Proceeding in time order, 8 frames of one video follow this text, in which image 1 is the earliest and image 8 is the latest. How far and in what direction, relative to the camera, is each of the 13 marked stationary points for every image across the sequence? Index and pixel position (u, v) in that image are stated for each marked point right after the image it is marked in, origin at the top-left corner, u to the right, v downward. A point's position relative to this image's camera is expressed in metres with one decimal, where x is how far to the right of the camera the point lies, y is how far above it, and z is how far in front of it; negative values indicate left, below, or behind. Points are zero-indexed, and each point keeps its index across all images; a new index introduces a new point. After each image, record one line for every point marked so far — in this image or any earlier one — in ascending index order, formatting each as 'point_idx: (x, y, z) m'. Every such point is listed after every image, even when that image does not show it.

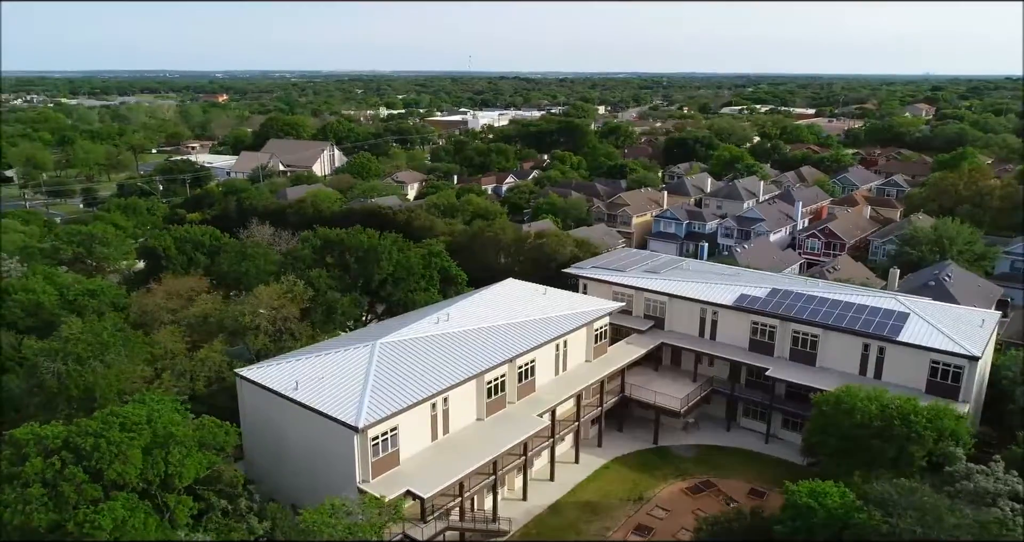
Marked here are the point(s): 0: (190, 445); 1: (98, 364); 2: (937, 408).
0: (-7.2, -3.9, +16.1) m
1: (-11.9, -2.6, +20.3) m
2: (+10.6, -3.5, +18.3) m
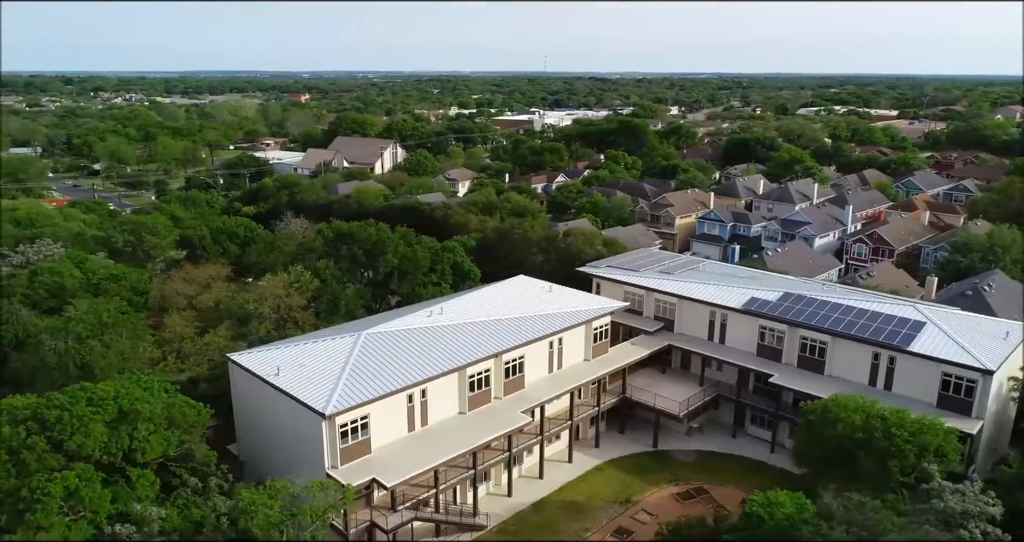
0: (-8.3, -3.5, +16.8) m
1: (-12.5, -2.1, +21.4) m
2: (+9.7, -3.6, +17.2) m
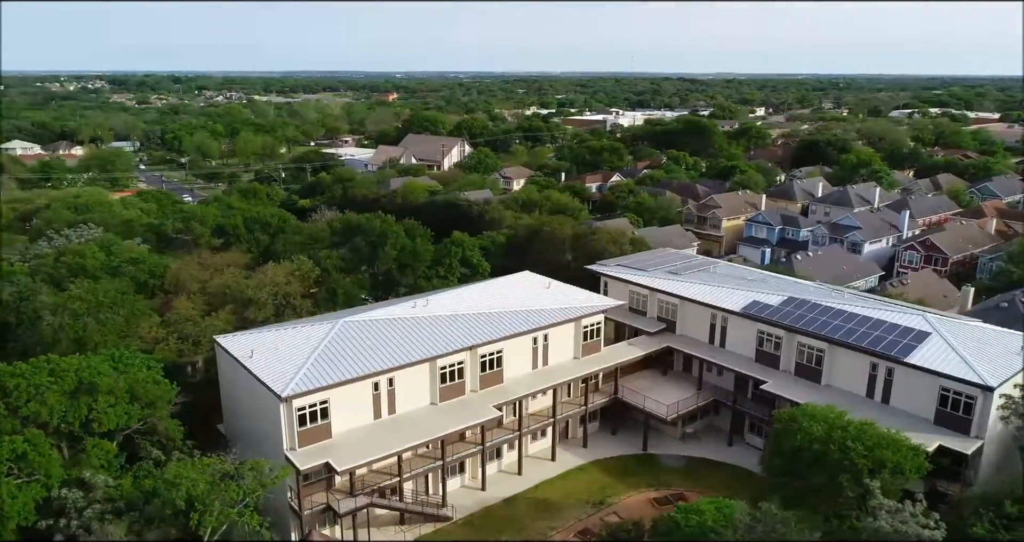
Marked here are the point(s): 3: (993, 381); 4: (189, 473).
0: (-9.7, -3.0, +17.7) m
1: (-13.3, -1.5, +22.7) m
2: (+8.3, -3.7, +16.1) m
3: (+12.9, -3.0, +19.5) m
4: (-7.1, -4.4, +15.7) m
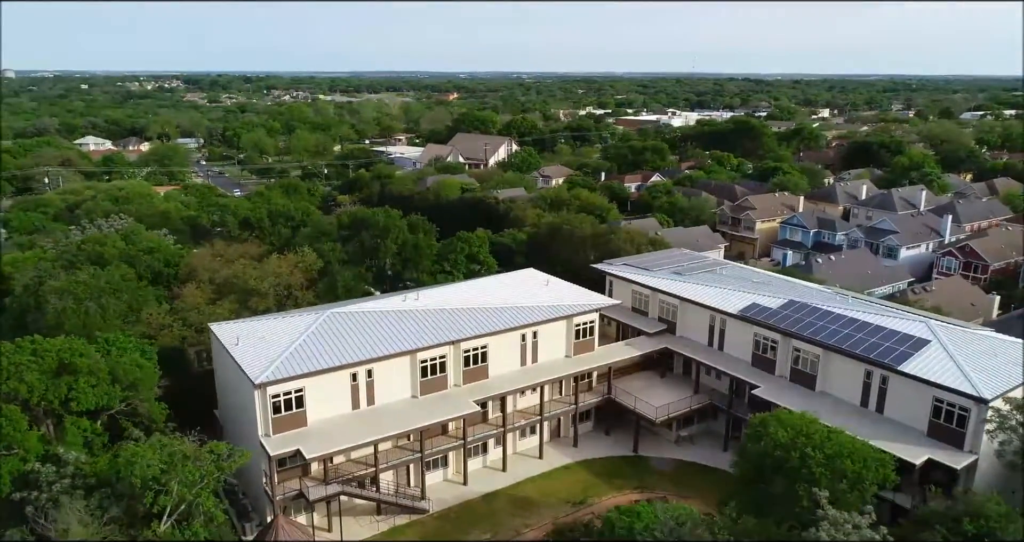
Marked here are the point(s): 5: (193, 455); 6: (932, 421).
0: (-10.5, -2.7, +18.4) m
1: (-13.7, -1.1, +23.7) m
2: (+7.2, -3.7, +15.4) m
3: (+12.1, -3.1, +18.5) m
4: (-8.1, -4.1, +16.2) m
5: (-7.6, -4.3, +16.7) m
6: (+11.4, -4.0, +19.6) m
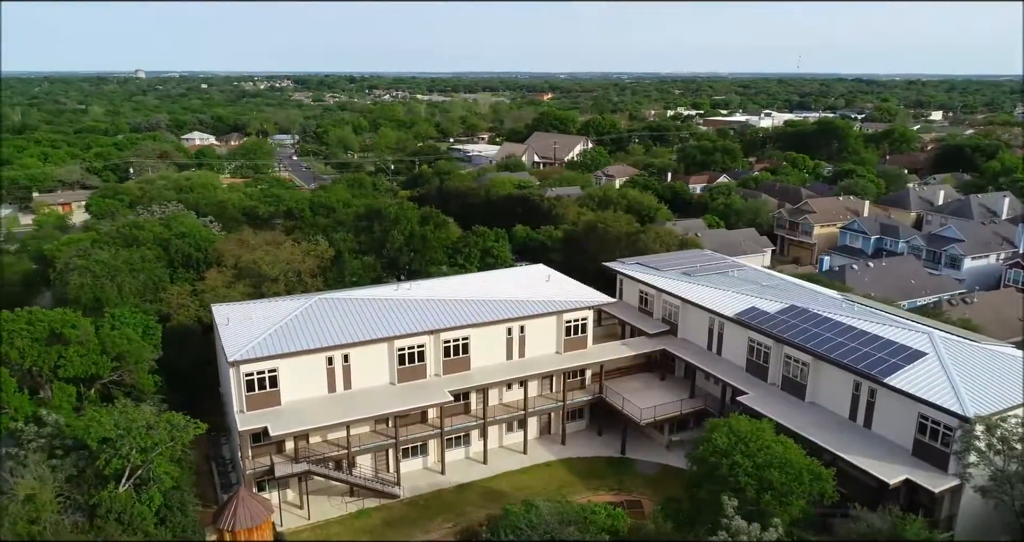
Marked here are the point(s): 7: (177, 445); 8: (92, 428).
0: (-11.6, -2.1, +19.8) m
1: (-14.0, -0.4, +25.4) m
2: (+5.6, -3.7, +14.6) m
3: (+10.8, -3.3, +17.0) m
4: (-9.6, -3.6, +17.3) m
5: (-9.0, -3.8, +17.7) m
6: (+10.2, -4.2, +18.2) m
7: (-8.7, -4.4, +18.3) m
8: (-9.8, -3.7, +17.0) m
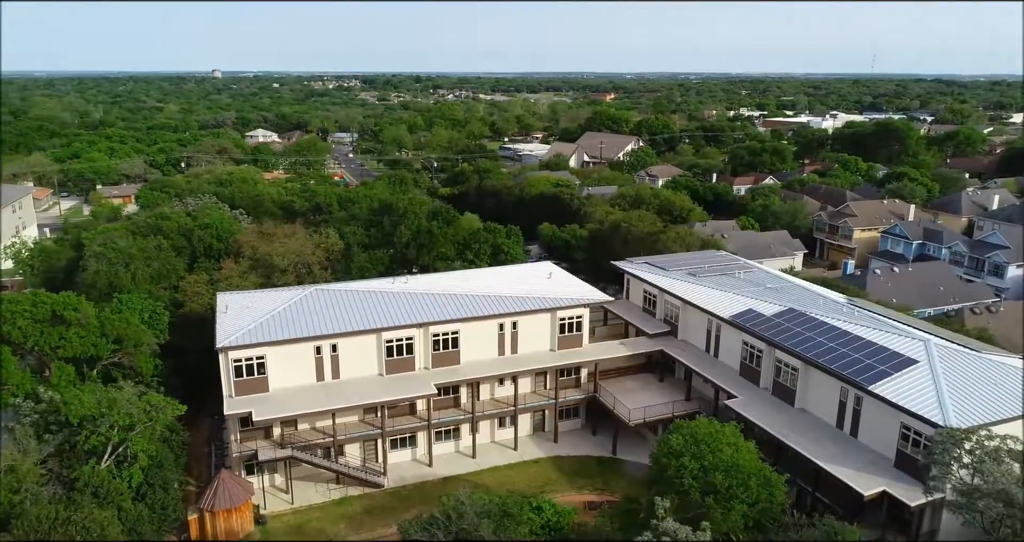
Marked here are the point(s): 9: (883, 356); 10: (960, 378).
0: (-12.2, -1.7, +20.7) m
1: (-14.1, 0.0, +26.6) m
2: (+4.5, -3.7, +14.2) m
3: (+9.9, -3.4, +16.2) m
4: (-10.4, -3.2, +18.1) m
5: (-9.8, -3.4, +18.5) m
6: (+9.4, -4.3, +17.4) m
7: (-9.4, -4.0, +19.1) m
8: (-10.7, -3.3, +17.8) m
9: (+9.8, -2.3, +19.2) m
10: (+11.0, -2.6, +17.8) m
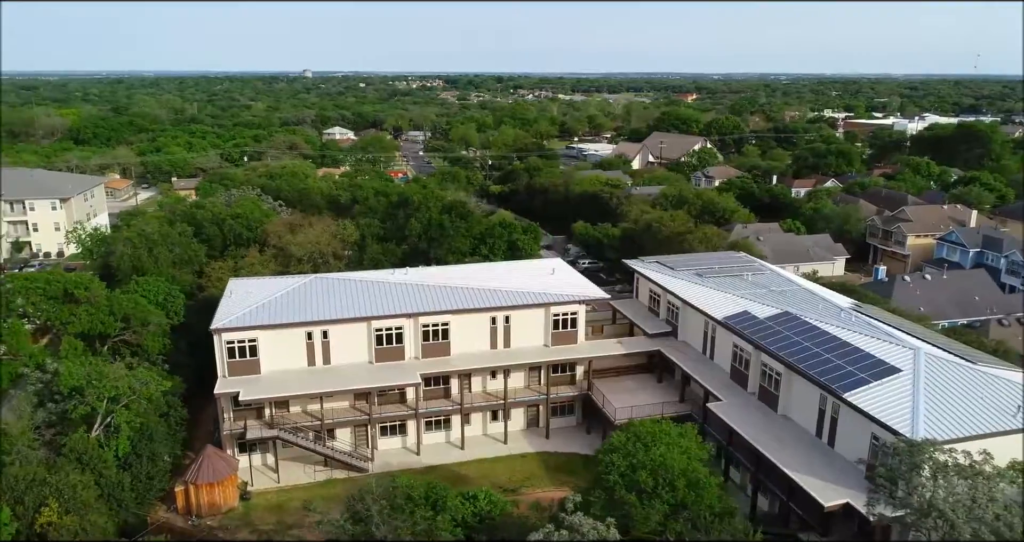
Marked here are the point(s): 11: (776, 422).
0: (-12.7, -1.1, +22.1) m
1: (-14.0, +0.7, +28.2) m
2: (+3.1, -3.6, +13.9) m
3: (+8.7, -3.5, +15.3) m
4: (-11.3, -2.7, +19.4) m
5: (-10.6, -2.9, +19.6) m
6: (+8.3, -4.4, +16.6) m
7: (-10.2, -3.6, +20.2) m
8: (-11.6, -2.8, +19.1) m
9: (+9.0, -2.3, +18.3) m
10: (+10.0, -2.7, +16.8) m
11: (+7.2, -4.1, +19.6) m
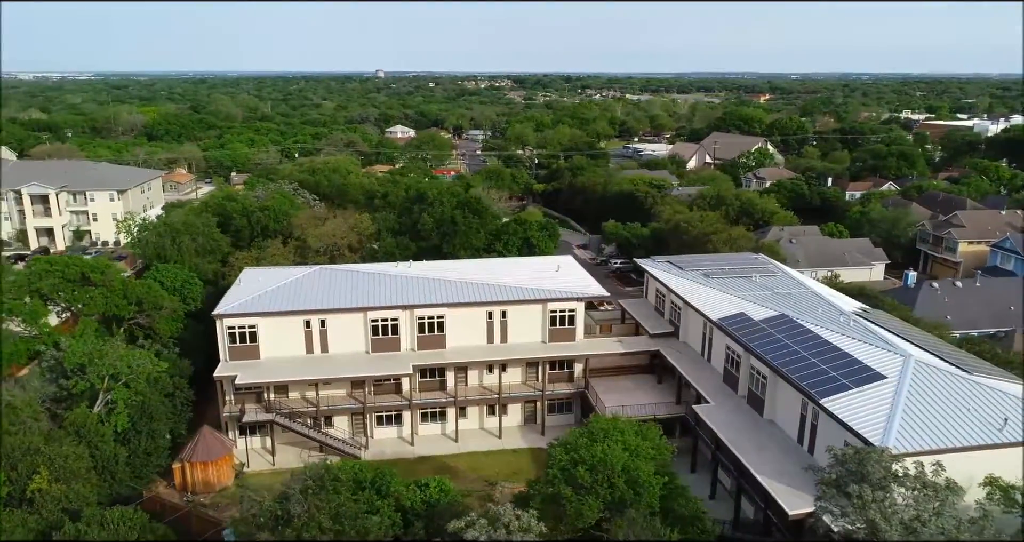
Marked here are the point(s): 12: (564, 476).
0: (-13.0, -0.6, +23.3) m
1: (-13.6, +1.1, +29.5) m
2: (+2.0, -3.5, +13.7) m
3: (+7.7, -3.5, +14.6) m
4: (-11.8, -2.3, +20.4) m
5: (-11.1, -2.5, +20.7) m
6: (+7.4, -4.4, +16.0) m
7: (-10.7, -3.2, +21.2) m
8: (-12.1, -2.3, +20.2) m
9: (+8.3, -2.4, +17.6) m
10: (+9.2, -2.8, +16.0) m
11: (+6.6, -4.1, +19.1) m
12: (+1.1, -3.9, +13.6) m
